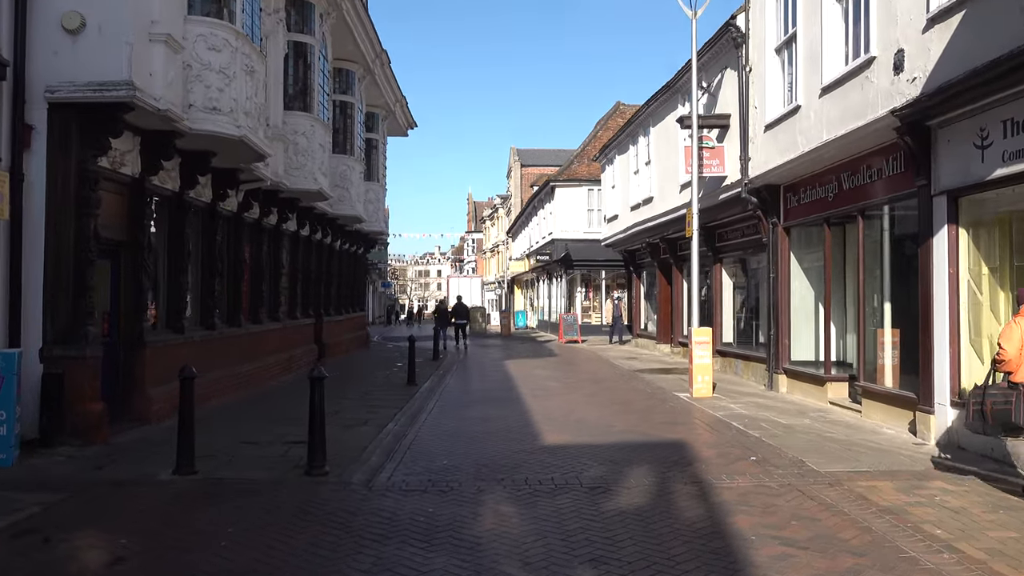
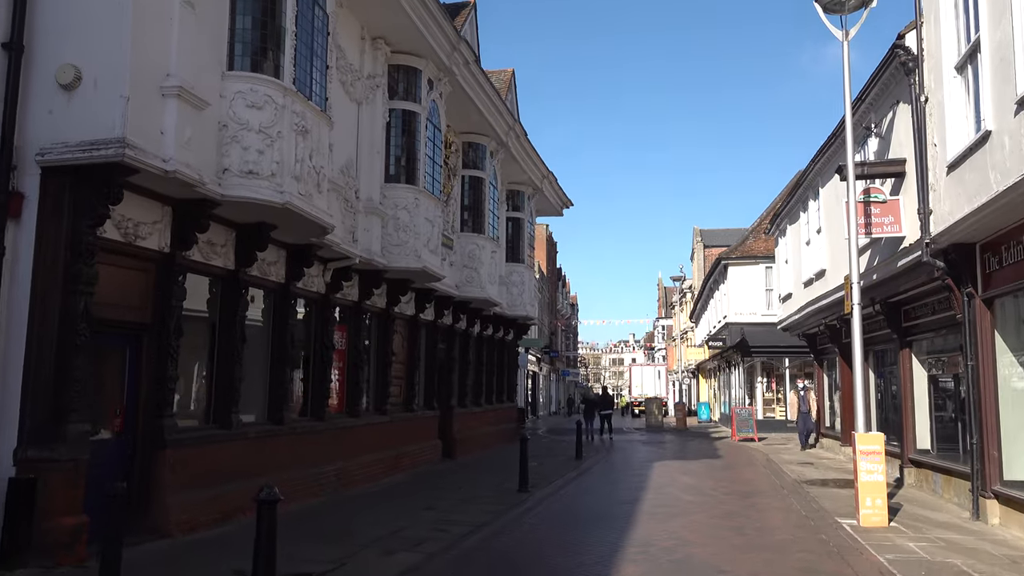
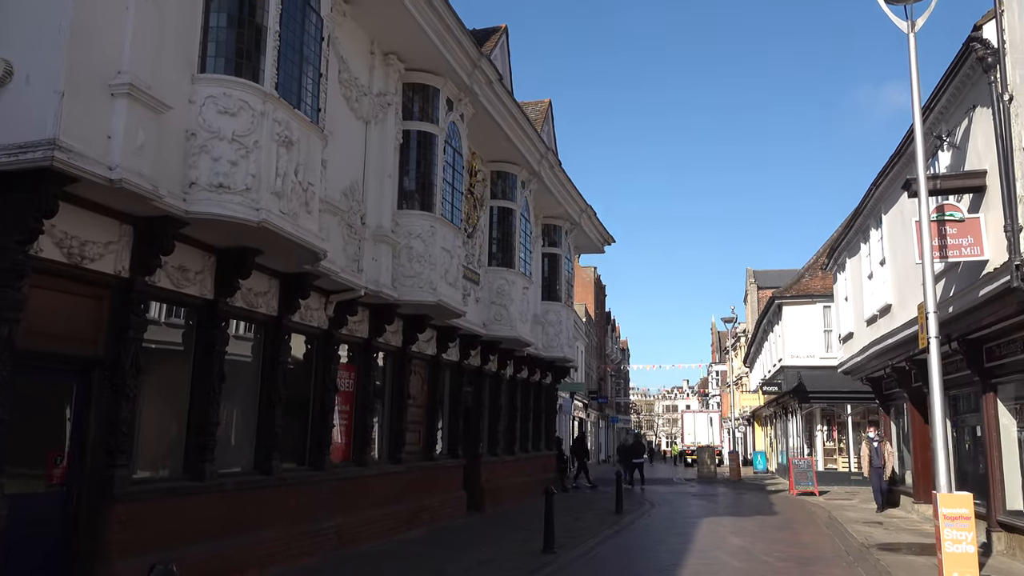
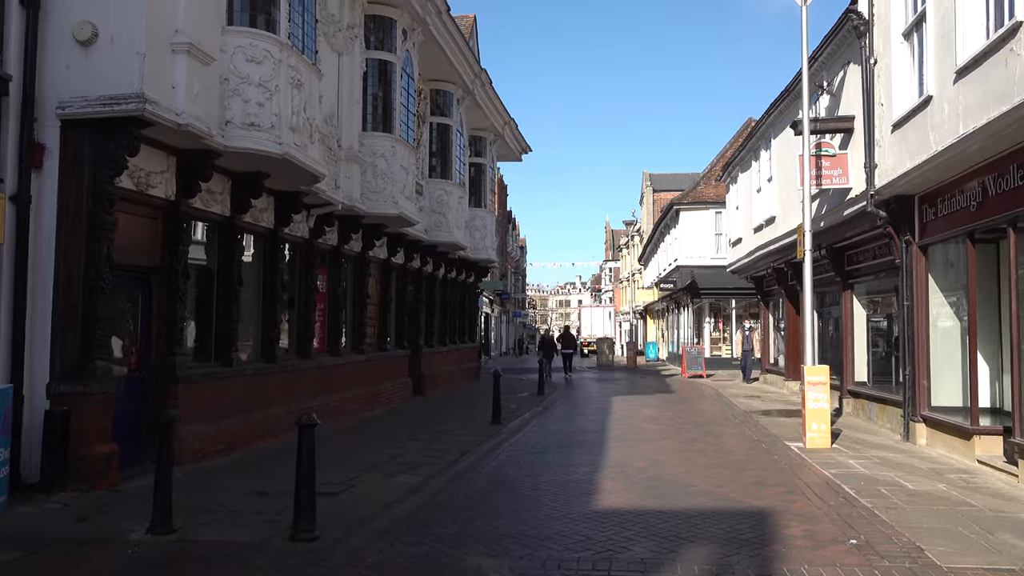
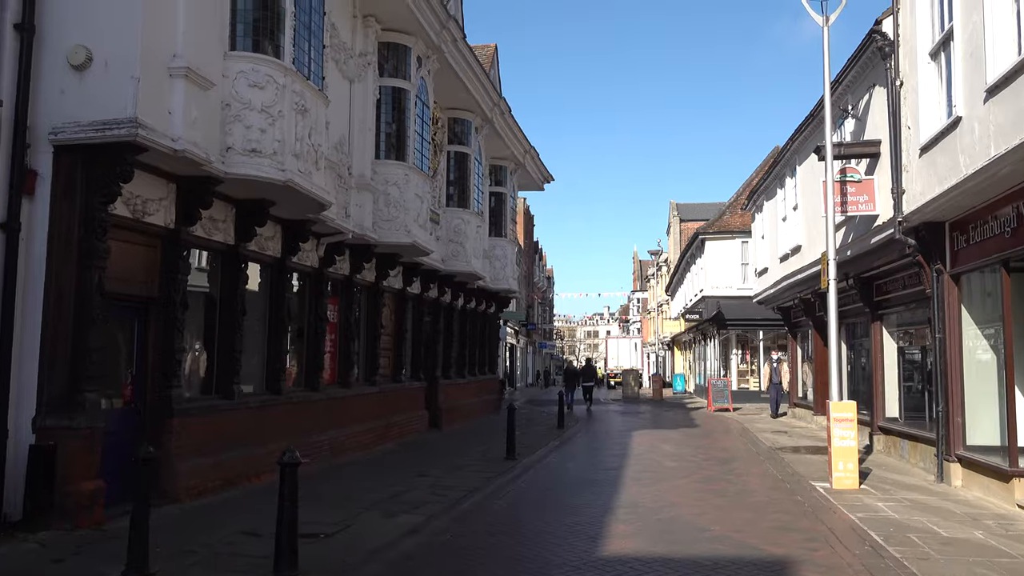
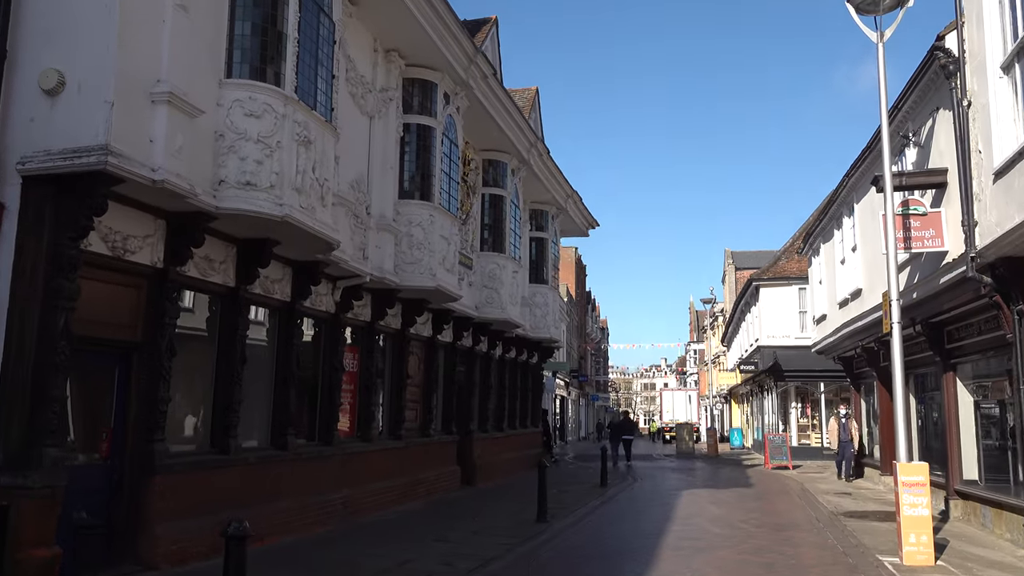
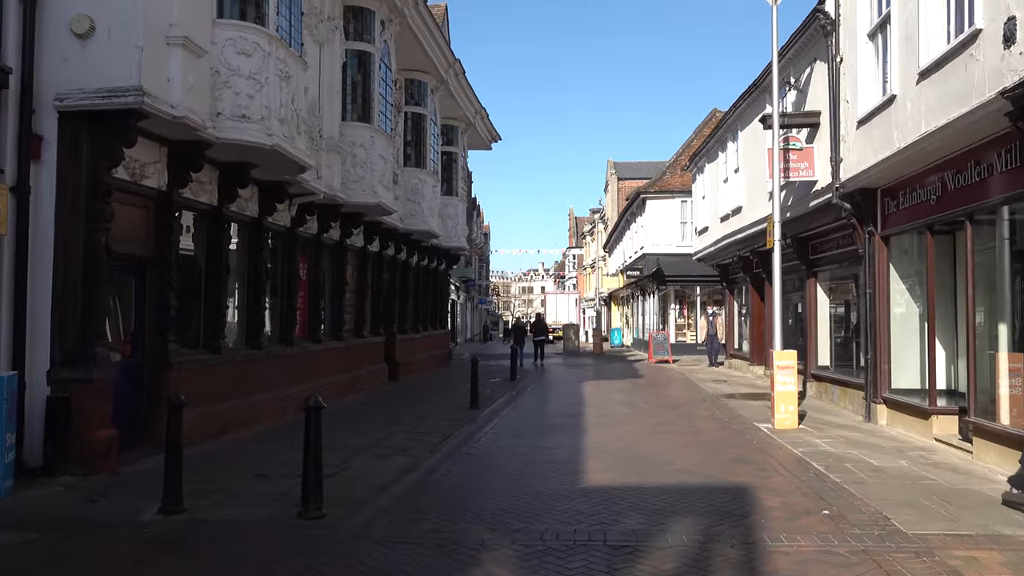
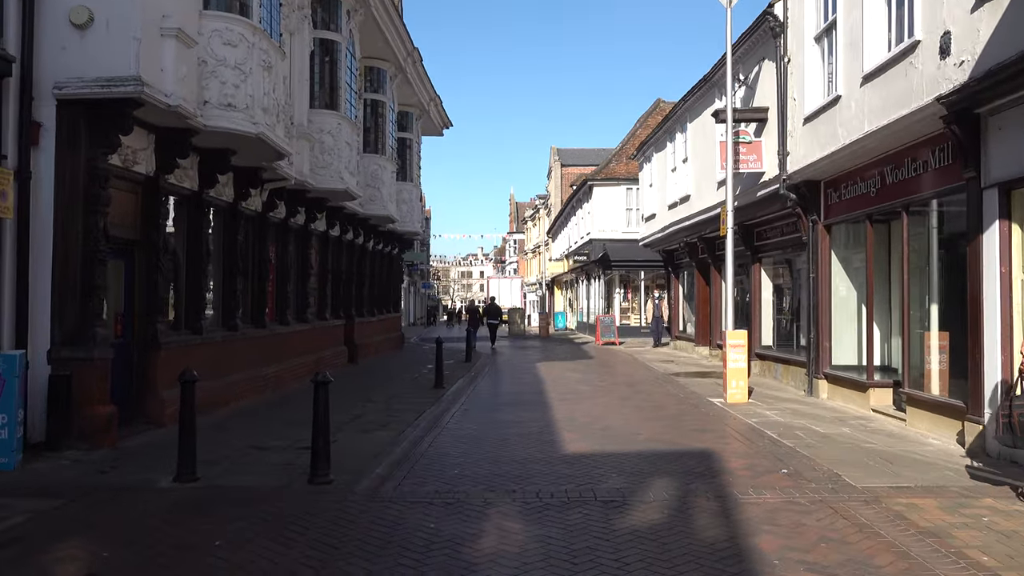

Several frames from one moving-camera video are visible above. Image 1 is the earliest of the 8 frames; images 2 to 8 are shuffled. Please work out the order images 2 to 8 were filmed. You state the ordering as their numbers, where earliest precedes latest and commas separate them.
8, 7, 4, 5, 2, 6, 3
